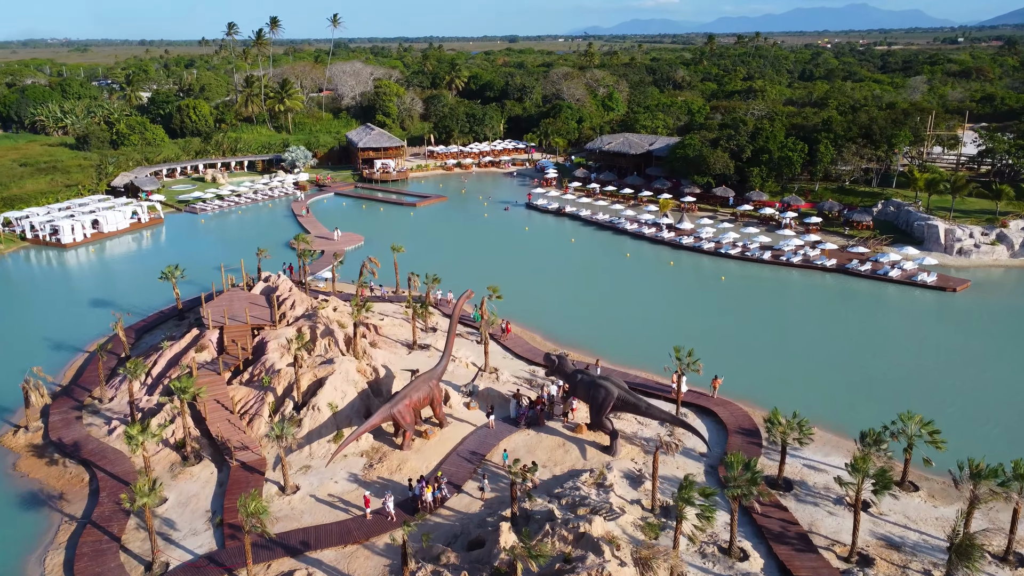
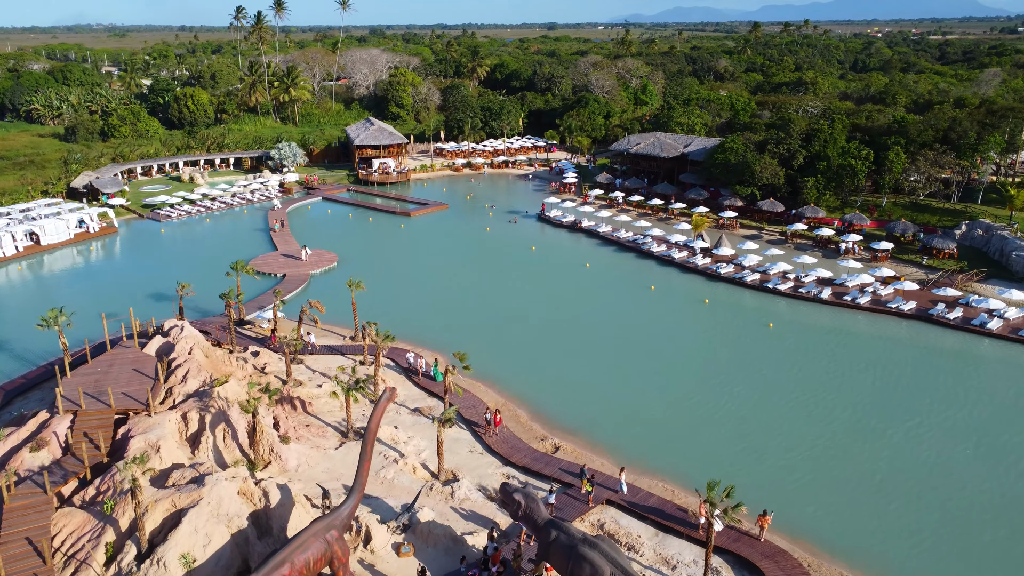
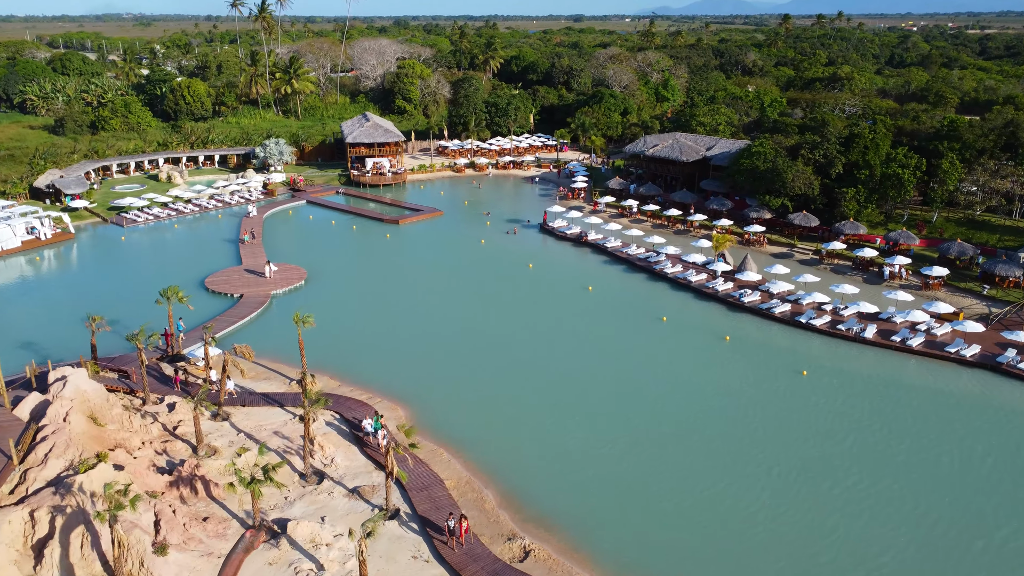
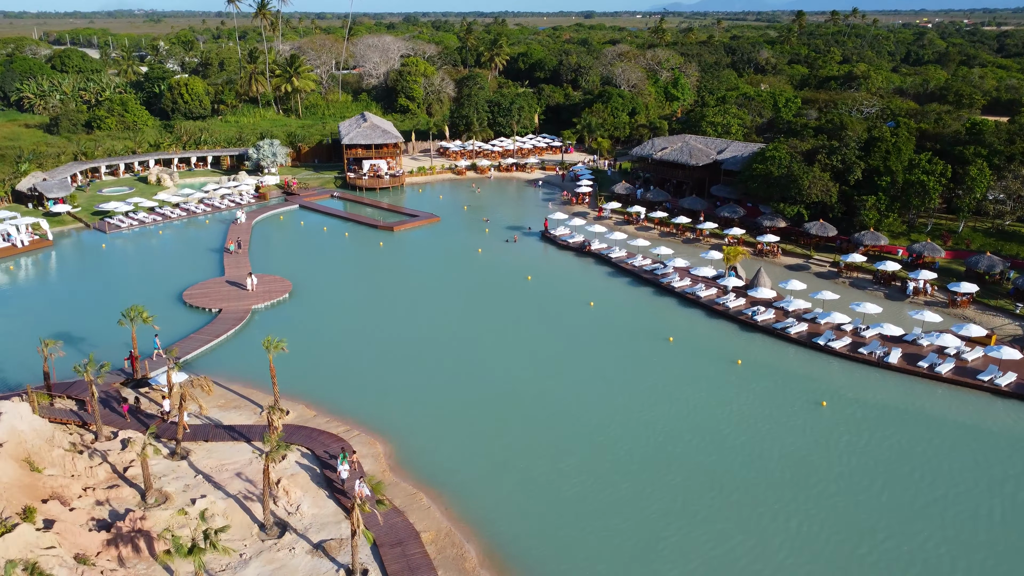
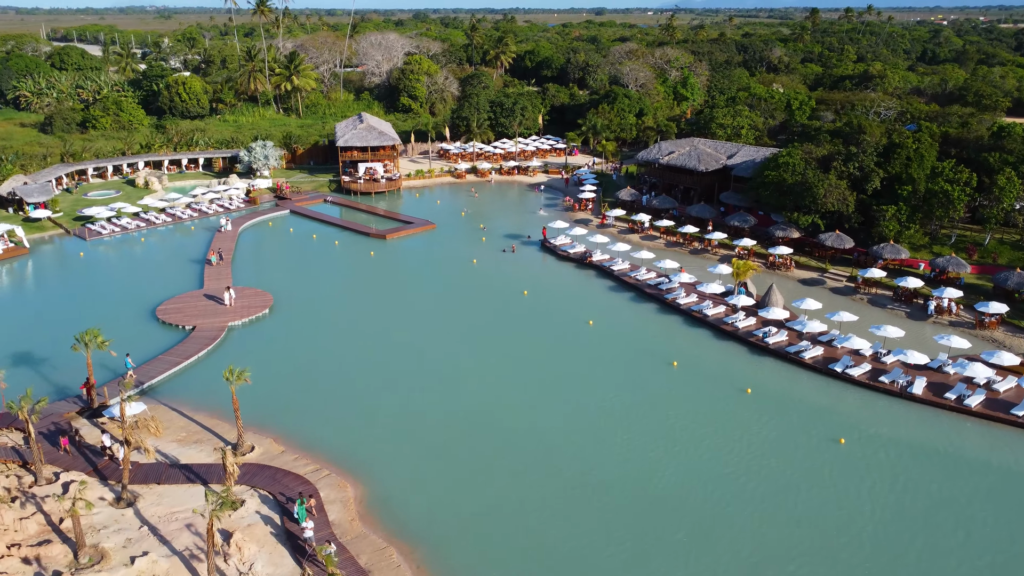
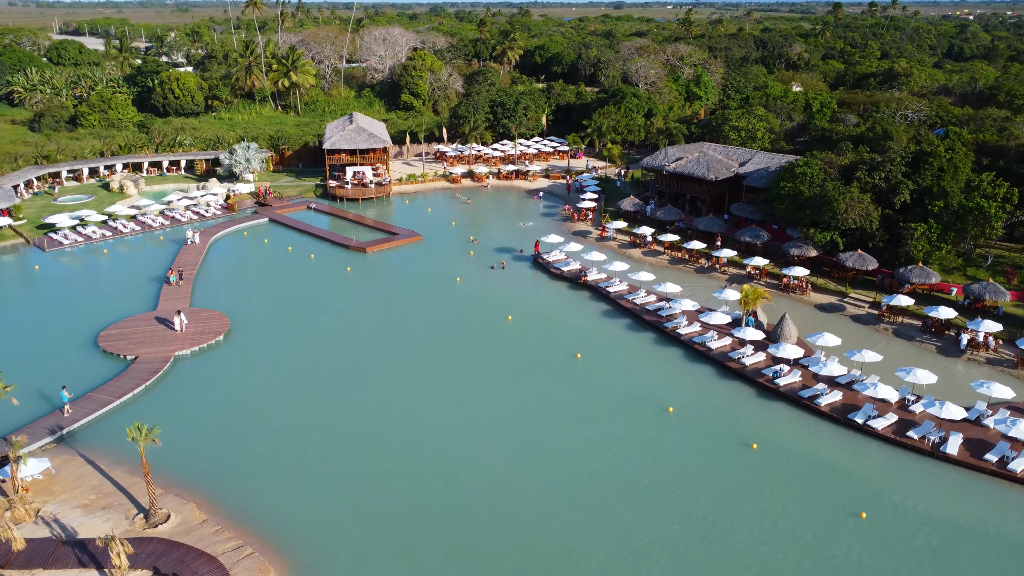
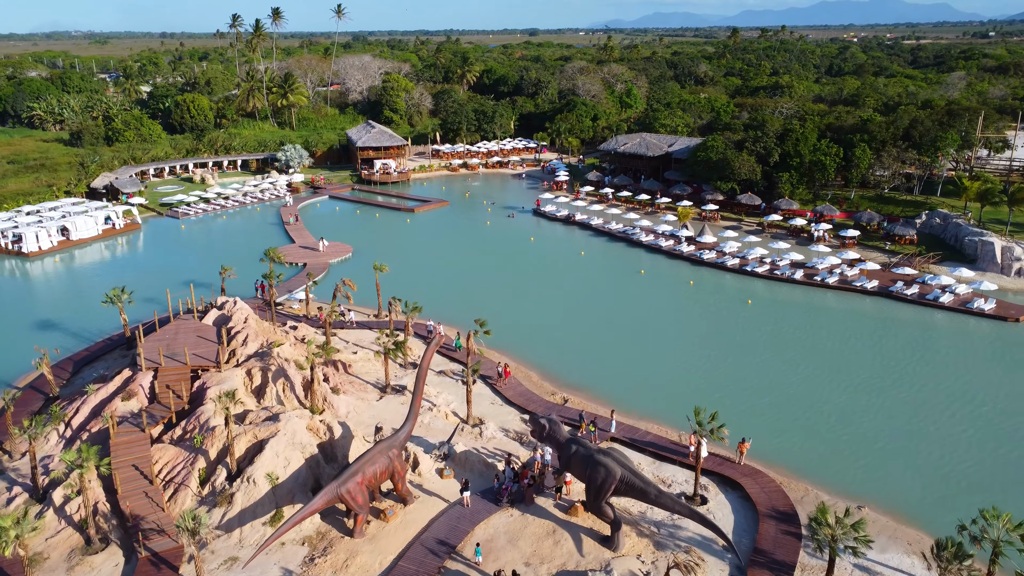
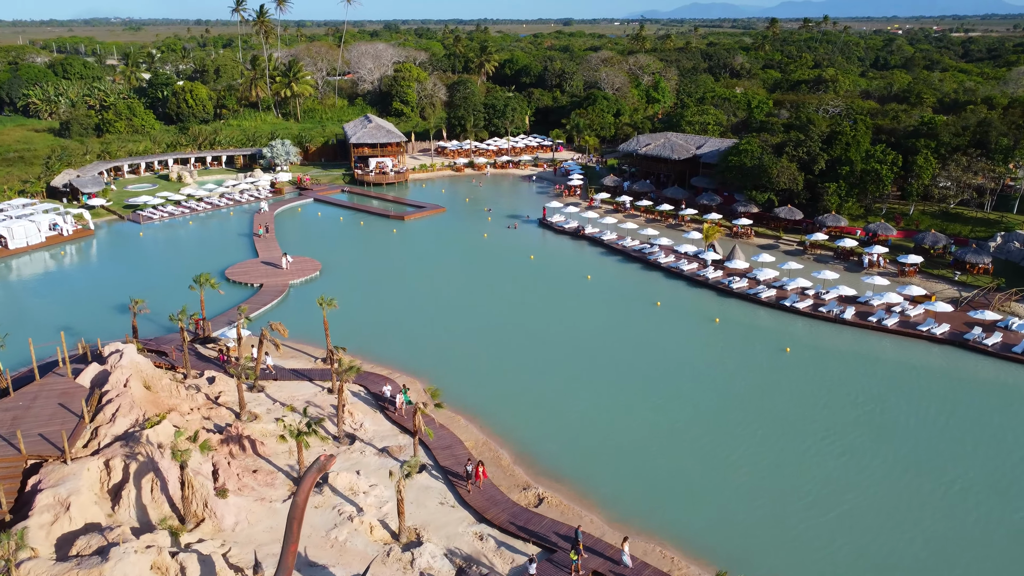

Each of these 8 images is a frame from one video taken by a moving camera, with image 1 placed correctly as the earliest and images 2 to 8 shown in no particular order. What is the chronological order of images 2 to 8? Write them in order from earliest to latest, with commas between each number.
7, 2, 8, 3, 4, 5, 6
